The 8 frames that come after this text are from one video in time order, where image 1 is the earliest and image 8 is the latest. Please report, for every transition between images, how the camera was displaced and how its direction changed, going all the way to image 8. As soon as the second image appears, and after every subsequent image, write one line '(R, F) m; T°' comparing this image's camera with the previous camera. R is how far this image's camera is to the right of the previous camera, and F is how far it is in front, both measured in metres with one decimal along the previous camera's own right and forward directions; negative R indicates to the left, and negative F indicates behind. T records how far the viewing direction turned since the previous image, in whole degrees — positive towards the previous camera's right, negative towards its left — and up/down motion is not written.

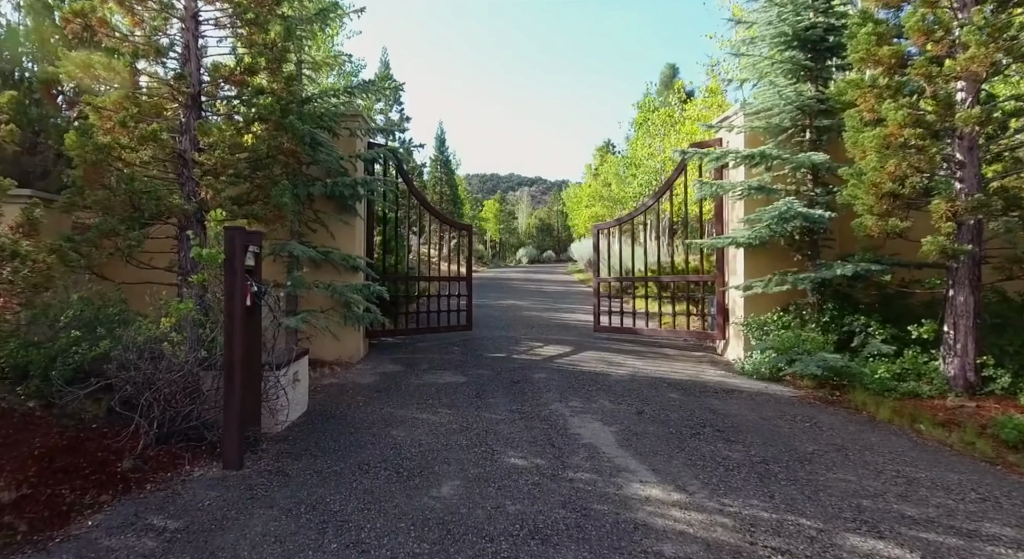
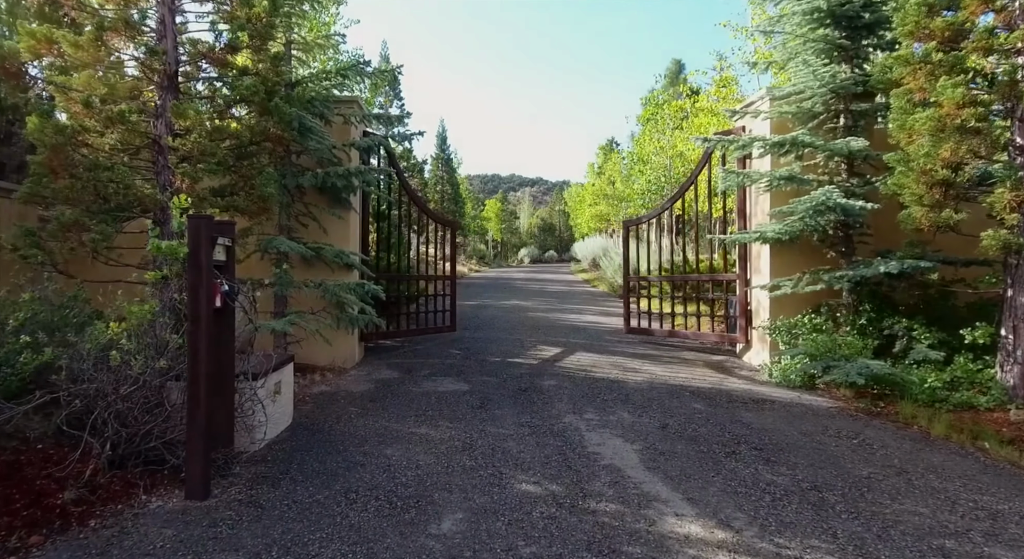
(-0.1, +0.6) m; 0°
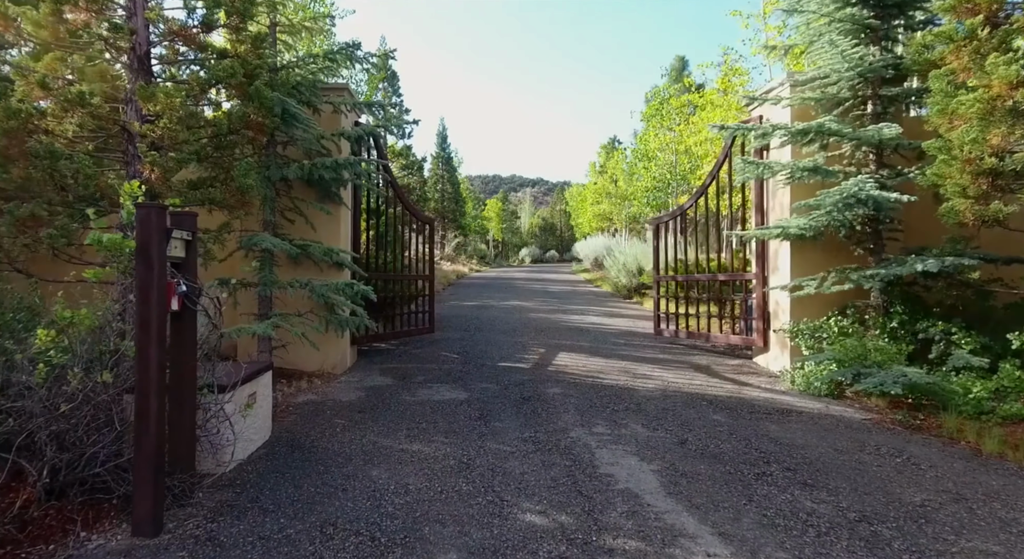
(0.0, +0.5) m; 0°
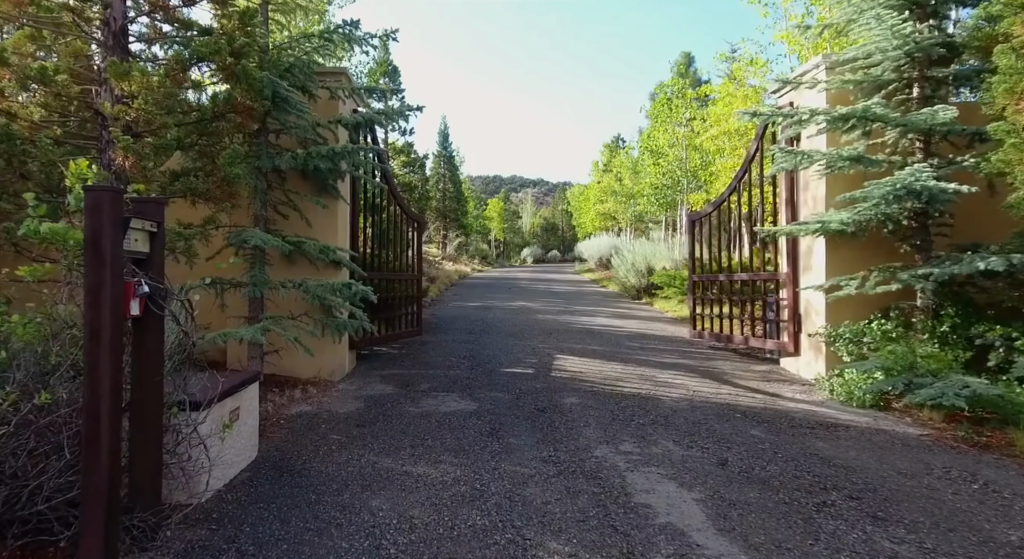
(-0.1, +0.5) m; 0°
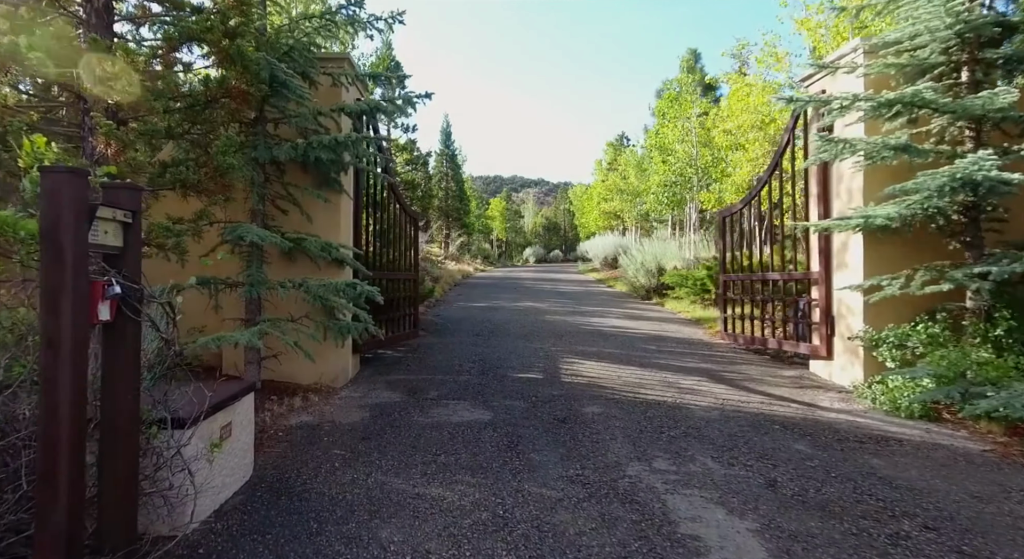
(-0.1, +0.4) m; 0°
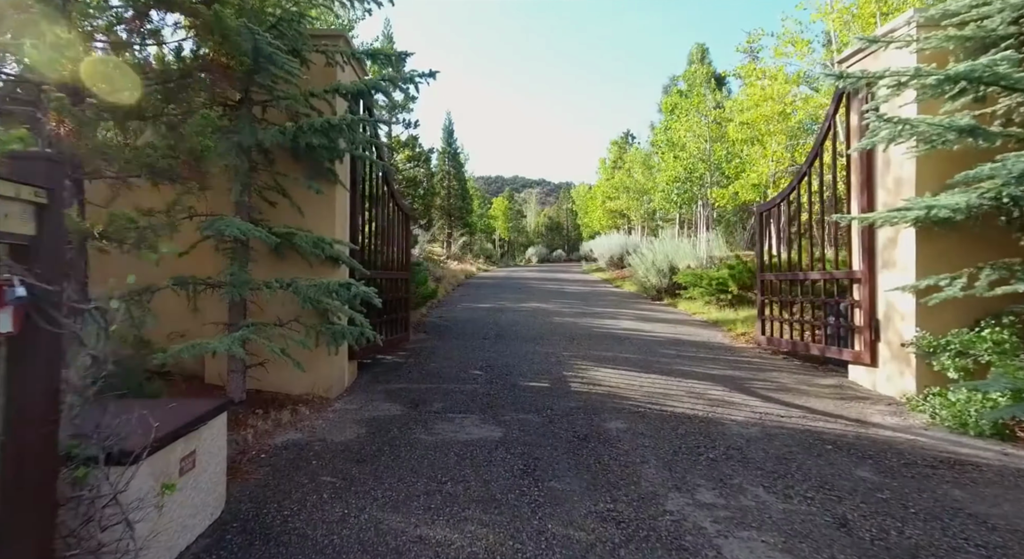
(-0.1, +0.5) m; 0°
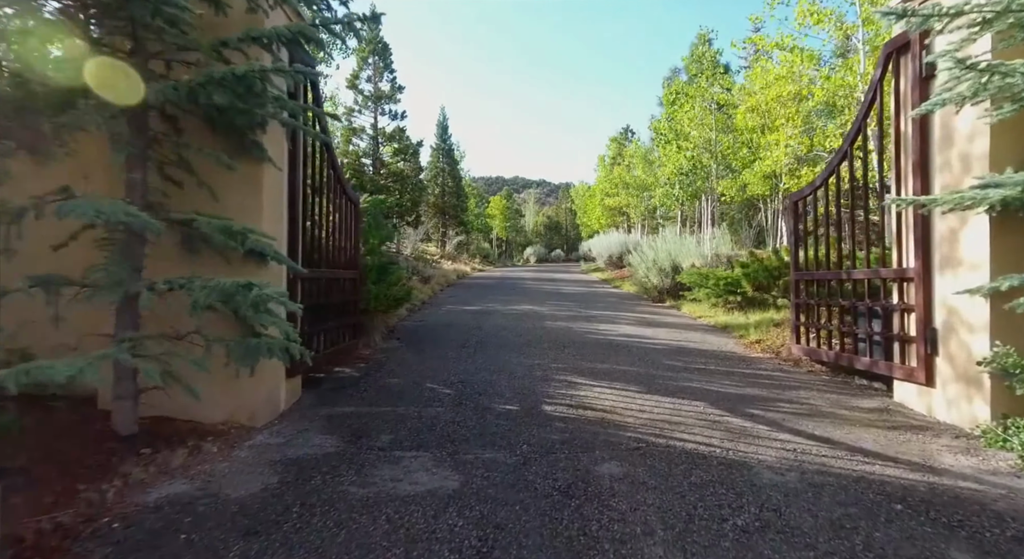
(+0.2, +1.0) m; 0°
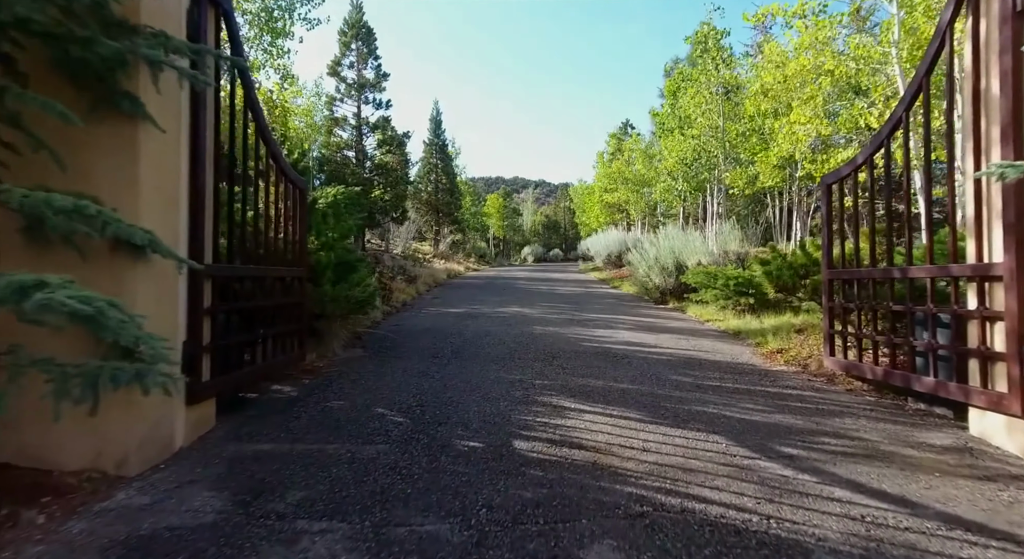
(+0.2, +1.1) m; 0°
